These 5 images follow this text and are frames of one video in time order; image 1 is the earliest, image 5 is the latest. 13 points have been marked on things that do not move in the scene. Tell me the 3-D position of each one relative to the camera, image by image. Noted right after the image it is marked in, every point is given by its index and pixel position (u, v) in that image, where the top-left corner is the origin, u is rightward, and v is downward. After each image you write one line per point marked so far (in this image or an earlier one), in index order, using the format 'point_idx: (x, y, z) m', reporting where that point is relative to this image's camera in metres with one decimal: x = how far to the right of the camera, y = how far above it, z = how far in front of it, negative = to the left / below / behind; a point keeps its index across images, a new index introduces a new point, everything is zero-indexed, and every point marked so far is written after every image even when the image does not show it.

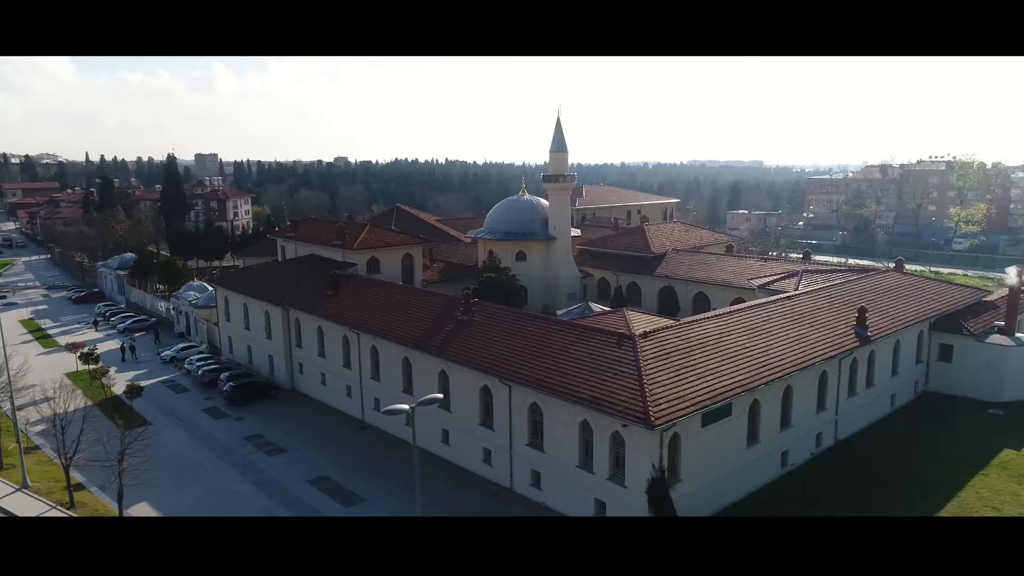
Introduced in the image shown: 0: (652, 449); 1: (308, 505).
0: (+2.5, -2.9, +12.6) m
1: (-4.6, -4.9, +15.4) m
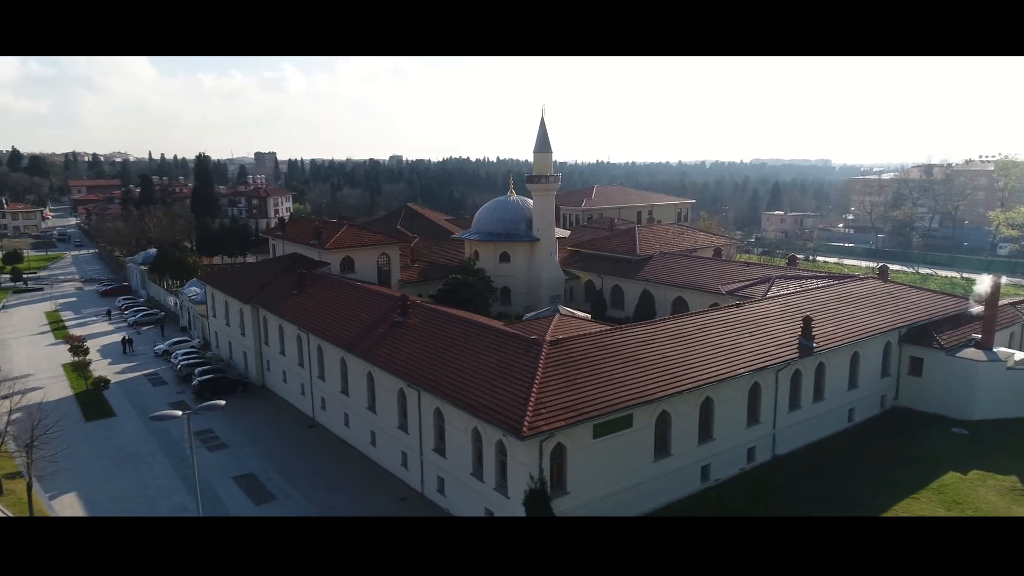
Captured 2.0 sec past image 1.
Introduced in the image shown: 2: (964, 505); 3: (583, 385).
0: (+0.3, -3.1, +12.2) m
1: (-6.6, -4.9, +15.6) m
2: (+9.4, -4.5, +14.3) m
3: (+1.4, -1.9, +13.6) m
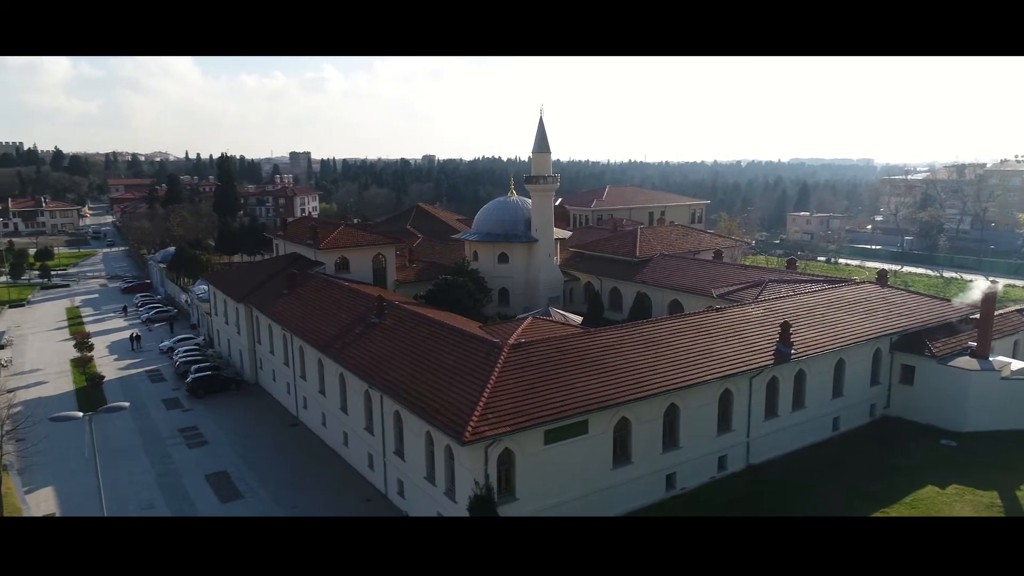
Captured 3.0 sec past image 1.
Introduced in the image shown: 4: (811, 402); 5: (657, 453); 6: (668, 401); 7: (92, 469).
0: (-0.7, -3.1, +12.1) m
1: (-7.4, -4.9, +15.8) m
2: (+8.5, -4.6, +13.7) m
3: (+0.5, -2.0, +13.4) m
4: (+7.6, -2.9, +17.4) m
5: (+3.1, -3.5, +14.6) m
6: (+3.3, -2.4, +14.6) m
7: (-10.8, -4.7, +17.7) m
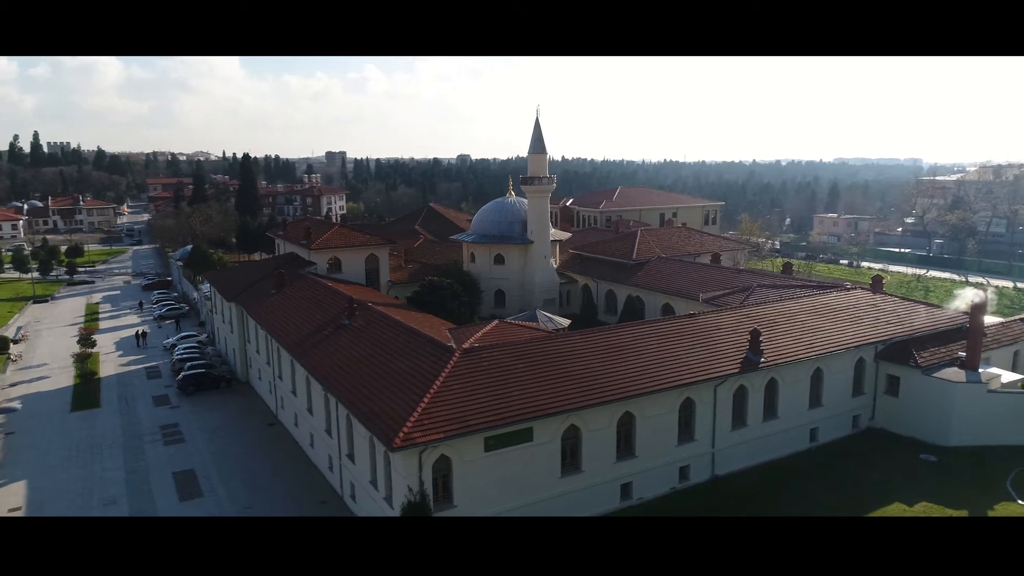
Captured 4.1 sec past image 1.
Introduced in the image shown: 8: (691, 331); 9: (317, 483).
0: (-1.8, -3.2, +12.0) m
1: (-8.4, -4.9, +16.0) m
2: (+7.4, -4.8, +13.1) m
3: (-0.6, -2.1, +13.2) m
4: (+6.7, -3.0, +16.8) m
5: (+2.0, -3.6, +14.3) m
6: (+2.3, -2.5, +14.3) m
7: (-11.7, -4.6, +18.1) m
8: (+4.3, -1.1, +16.6) m
9: (-4.7, -4.7, +16.5) m
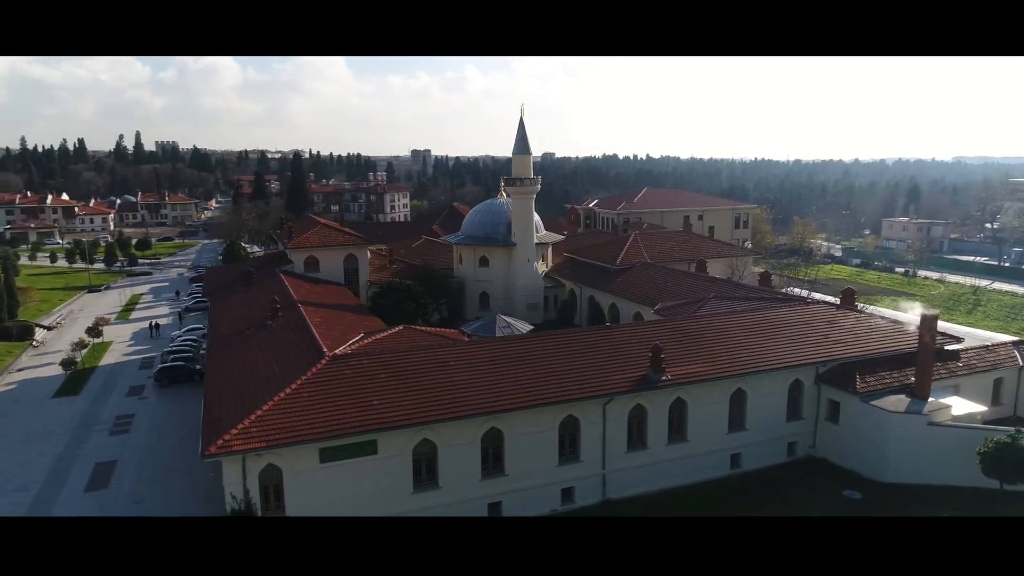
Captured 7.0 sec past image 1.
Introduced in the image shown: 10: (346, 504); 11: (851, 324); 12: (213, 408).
0: (-4.8, -3.3, +11.9) m
1: (-10.9, -4.8, +16.7) m
2: (+4.4, -5.1, +11.8) m
3: (-3.4, -2.2, +12.9) m
4: (+4.2, -3.4, +15.6) m
5: (-0.7, -3.8, +13.7) m
6: (-0.5, -2.7, +13.6) m
7: (-13.9, -4.5, +19.2) m
8: (+1.9, -1.3, +15.7) m
9: (-7.2, -4.7, +16.7) m
10: (-3.1, -4.0, +12.7) m
11: (+9.0, -1.0, +18.1) m
12: (-5.8, -2.3, +13.5) m
